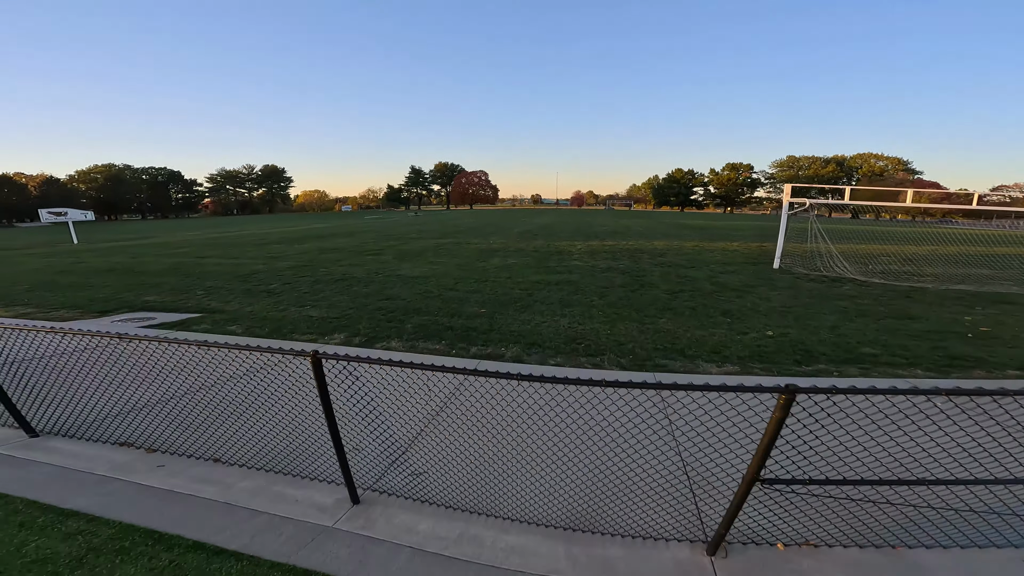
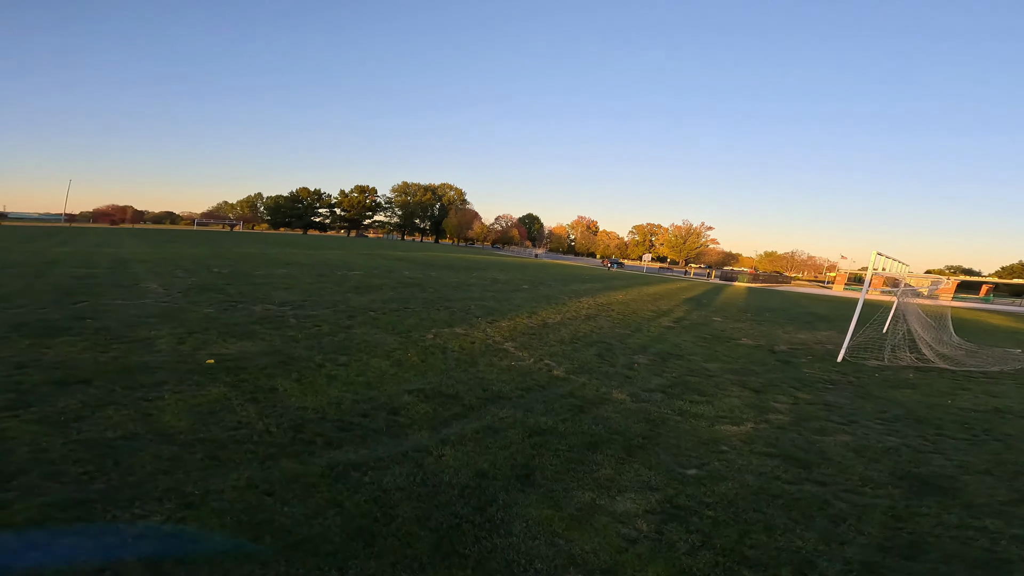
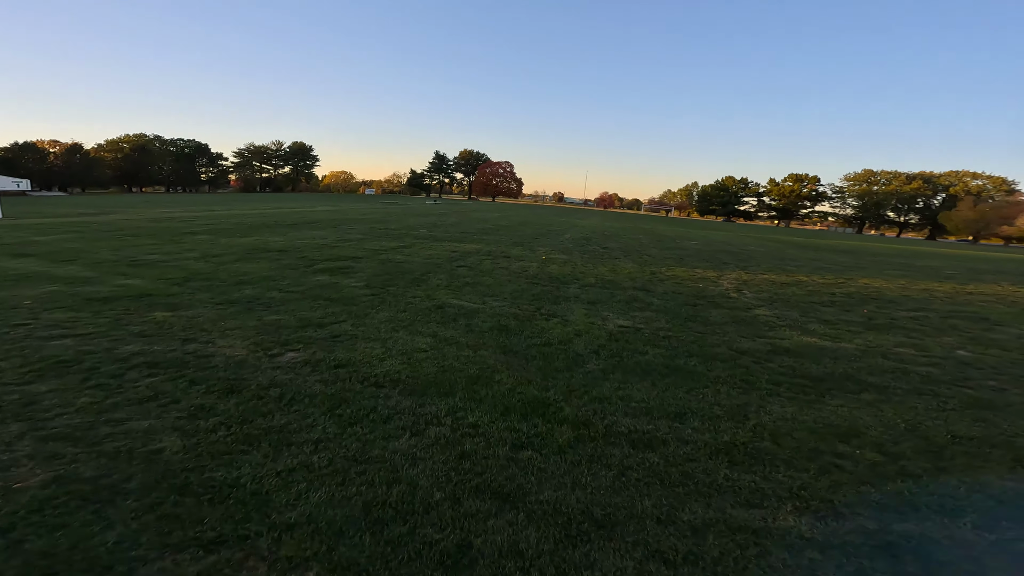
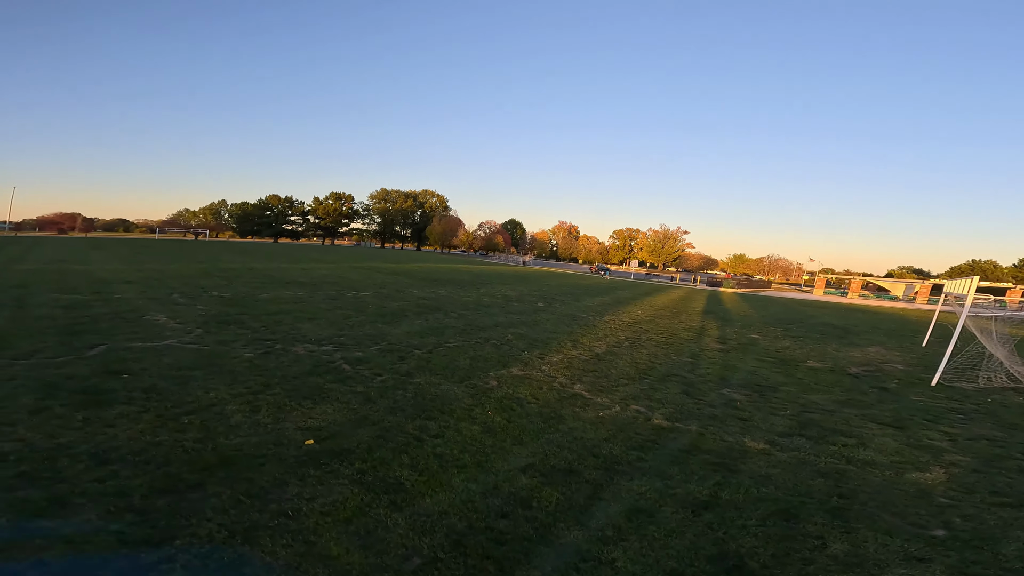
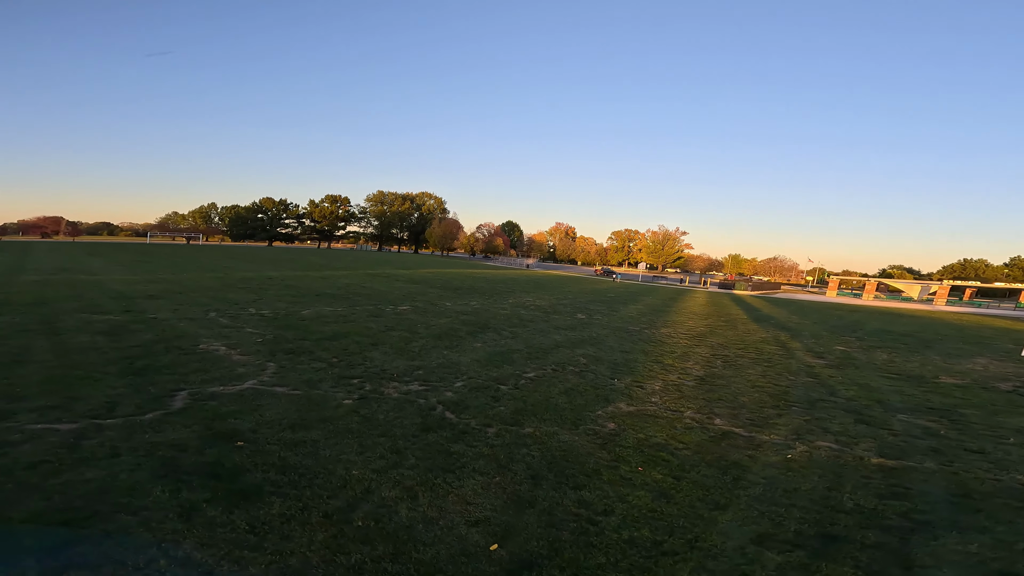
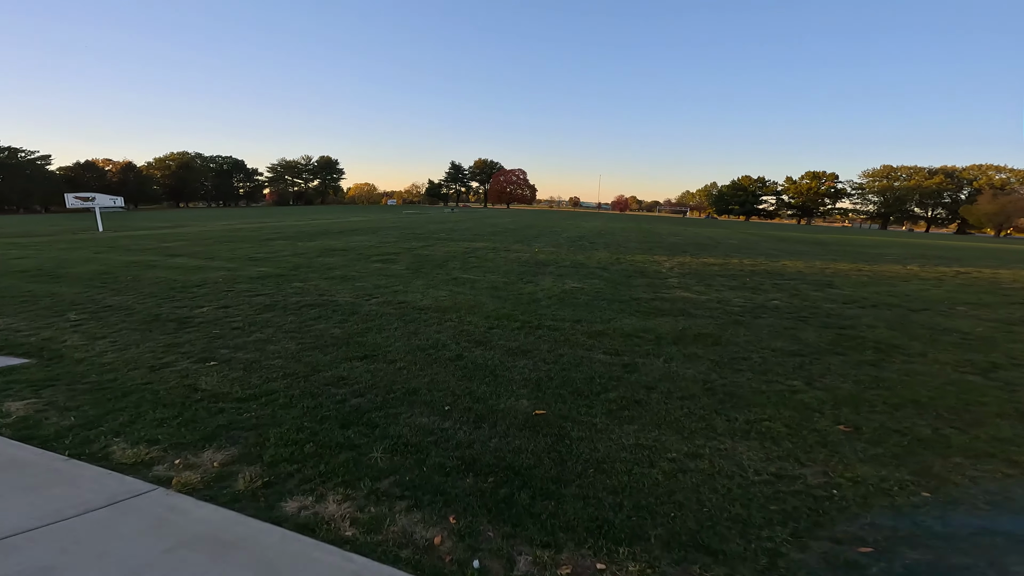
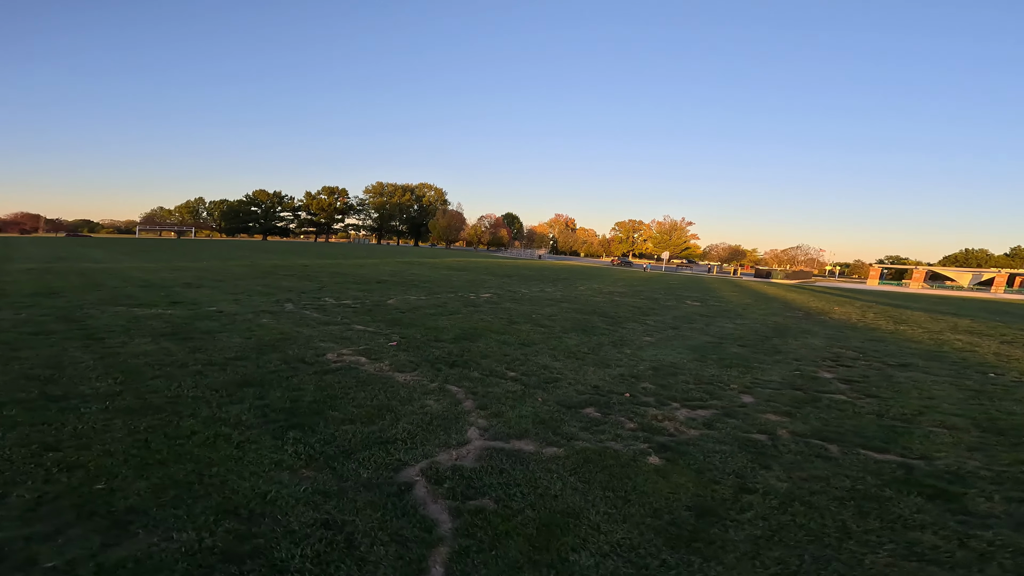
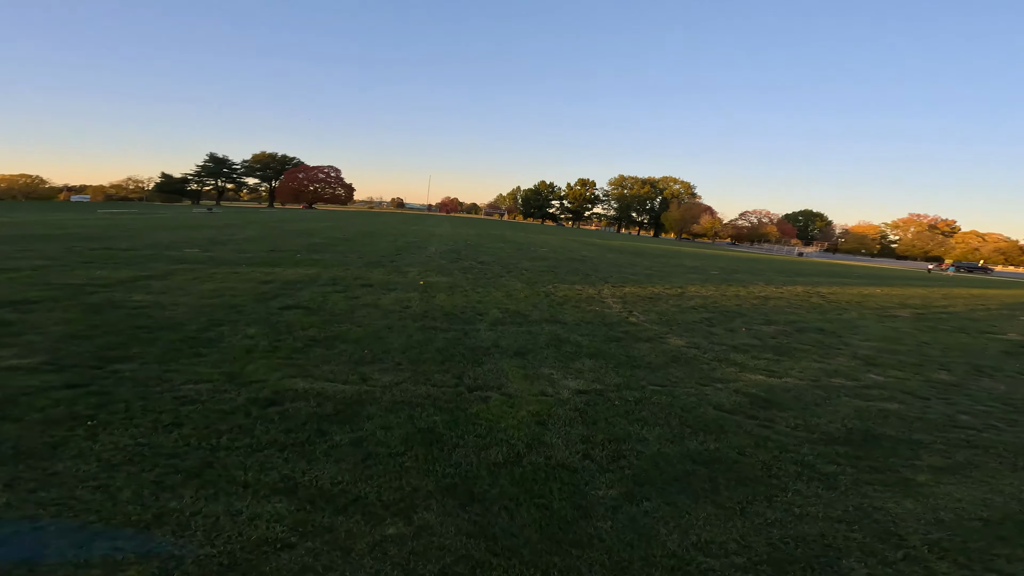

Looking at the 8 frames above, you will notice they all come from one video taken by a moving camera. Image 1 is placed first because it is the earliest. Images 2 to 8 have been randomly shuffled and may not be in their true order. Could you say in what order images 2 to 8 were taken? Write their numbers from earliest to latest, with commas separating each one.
6, 3, 8, 2, 4, 5, 7
